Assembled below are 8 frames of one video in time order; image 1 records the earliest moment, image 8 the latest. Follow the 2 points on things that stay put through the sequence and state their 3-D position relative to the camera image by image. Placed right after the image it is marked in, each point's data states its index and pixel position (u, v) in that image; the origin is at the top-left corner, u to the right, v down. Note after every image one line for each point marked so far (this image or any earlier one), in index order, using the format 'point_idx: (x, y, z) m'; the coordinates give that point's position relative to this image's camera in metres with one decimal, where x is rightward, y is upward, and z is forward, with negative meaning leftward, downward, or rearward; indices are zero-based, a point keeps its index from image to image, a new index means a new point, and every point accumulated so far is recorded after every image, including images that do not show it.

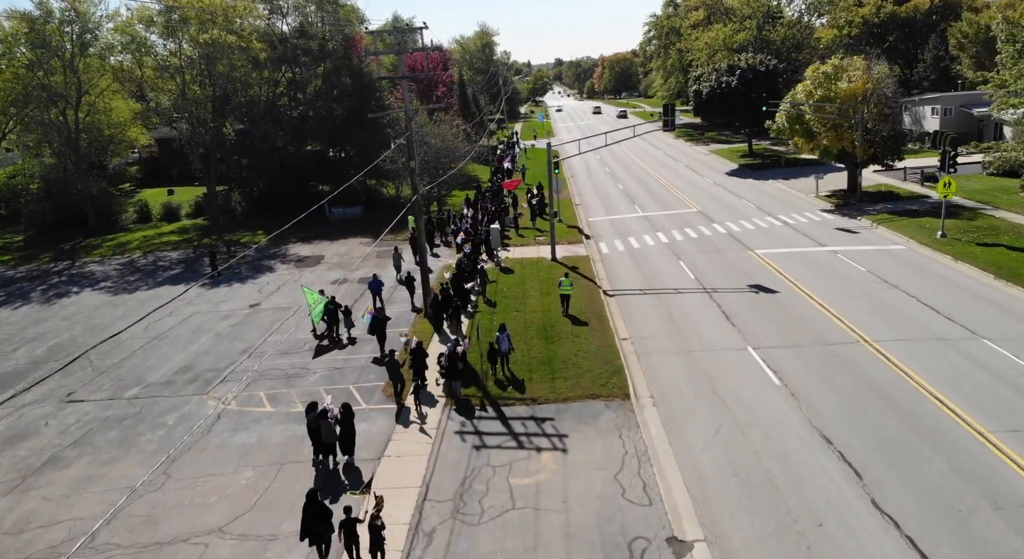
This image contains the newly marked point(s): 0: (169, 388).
0: (-8.5, -2.7, +18.6) m
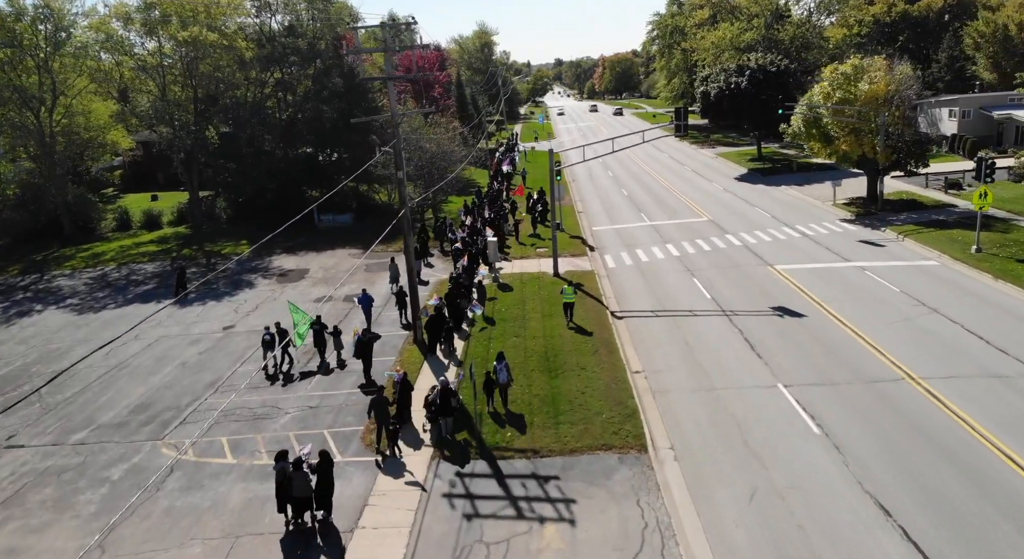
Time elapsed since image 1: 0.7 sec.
0: (-8.6, -3.3, +16.4) m
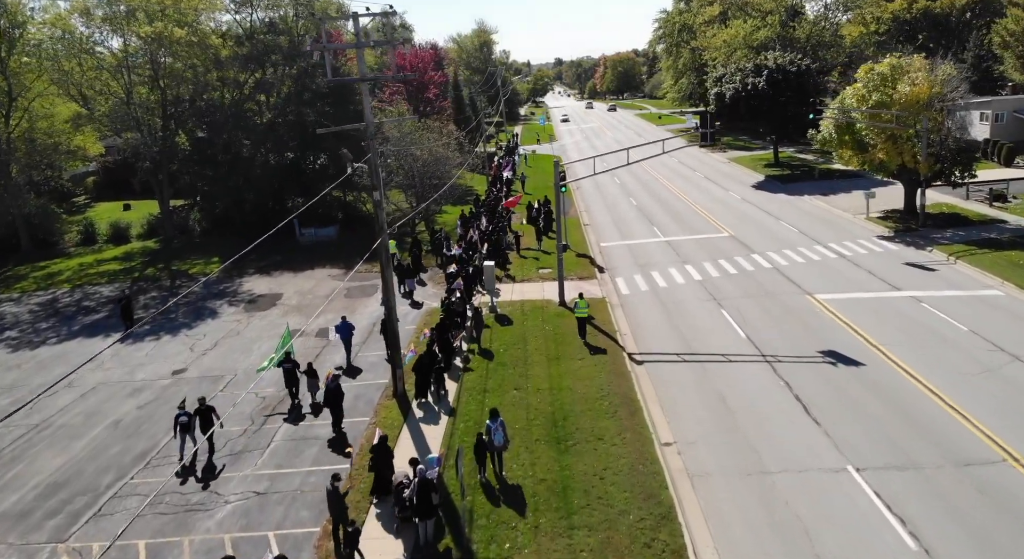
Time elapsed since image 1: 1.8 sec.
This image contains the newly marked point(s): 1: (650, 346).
0: (-8.6, -4.3, +13.0) m
1: (+3.6, -1.8, +19.7) m
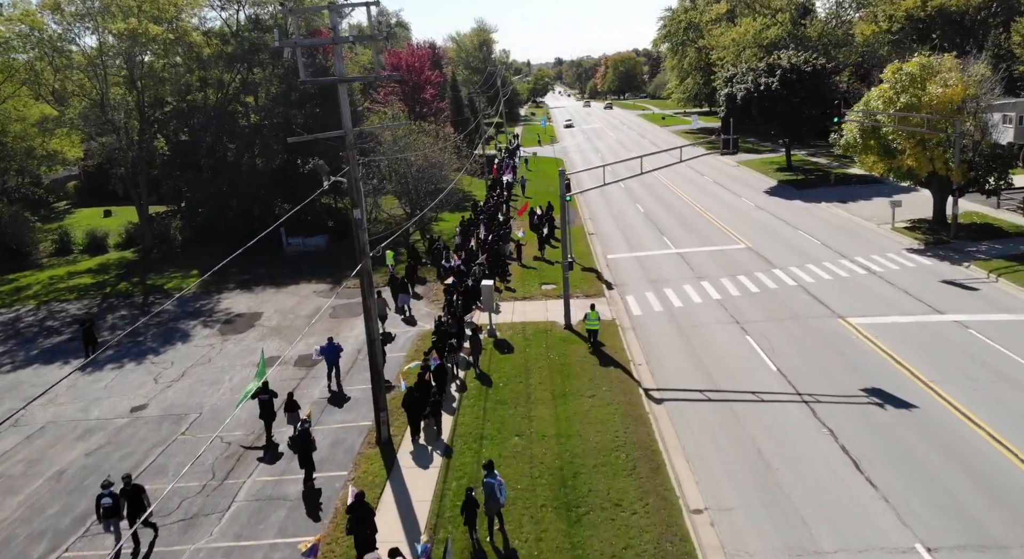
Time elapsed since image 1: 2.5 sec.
0: (-8.5, -4.8, +10.9) m
1: (+3.6, -2.4, +17.5) m
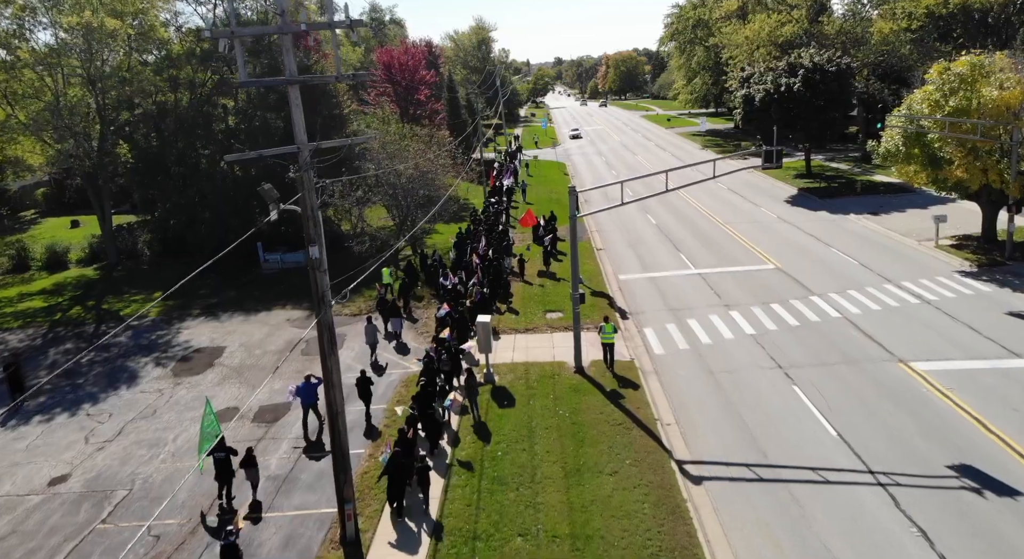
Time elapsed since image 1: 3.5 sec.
0: (-8.5, -5.7, +7.7) m
1: (+3.7, -3.2, +14.4) m
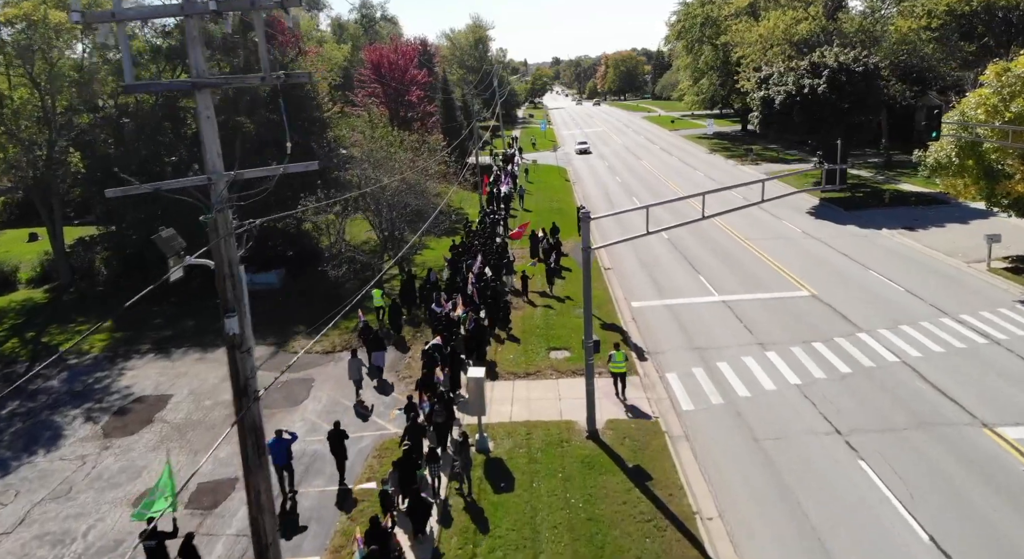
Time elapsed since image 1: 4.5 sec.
0: (-8.5, -6.6, +4.5) m
1: (+3.7, -4.1, +11.2) m
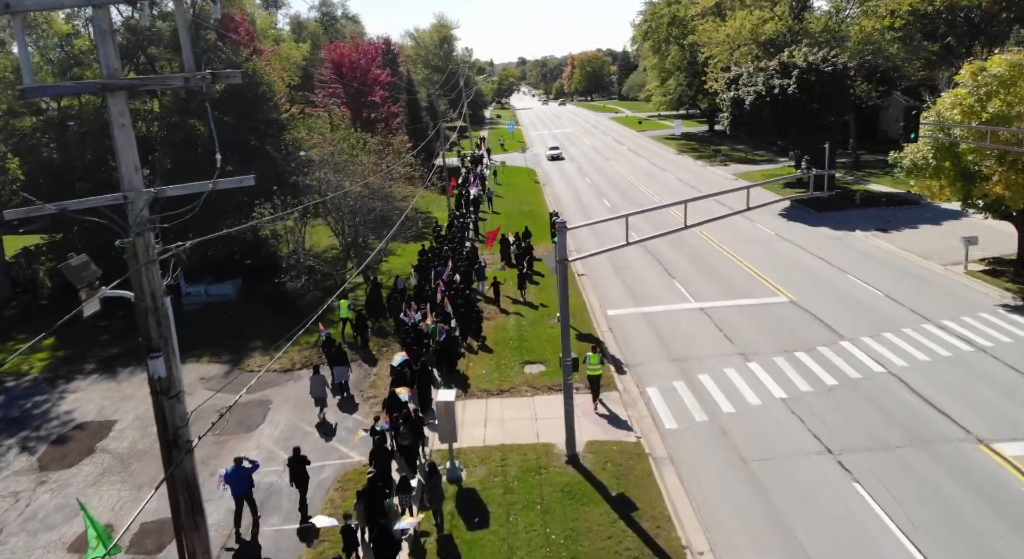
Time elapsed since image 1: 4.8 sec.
0: (-8.5, -6.9, +3.1) m
1: (+3.3, -4.3, +10.3) m
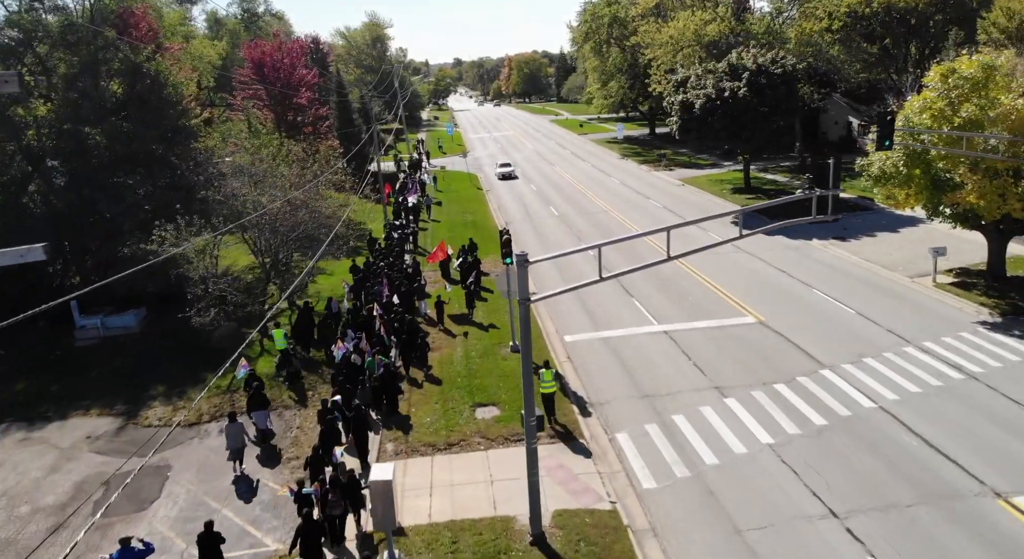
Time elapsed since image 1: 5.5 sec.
0: (-8.2, -7.7, +0.1) m
1: (+2.9, -4.9, +8.2) m
